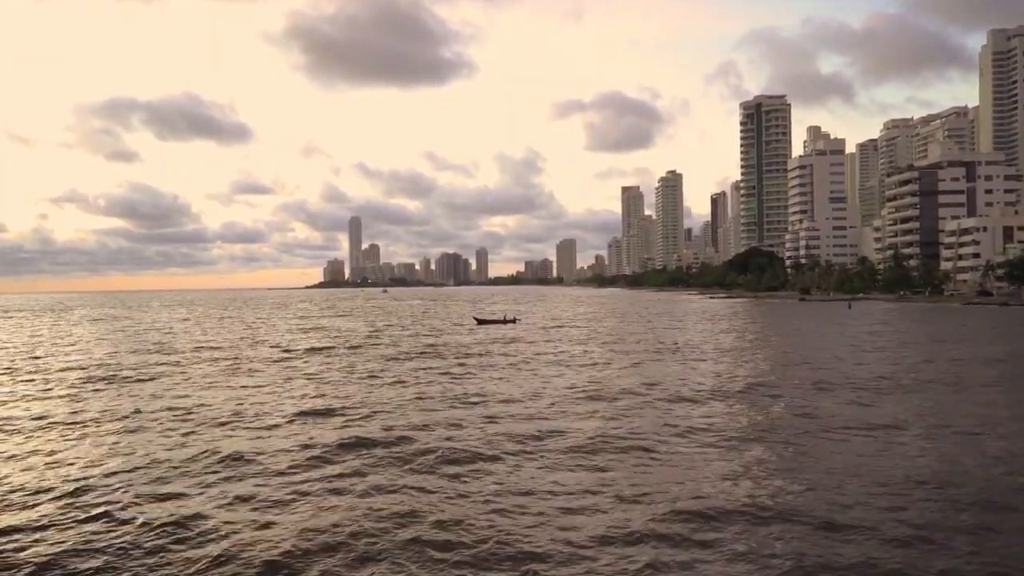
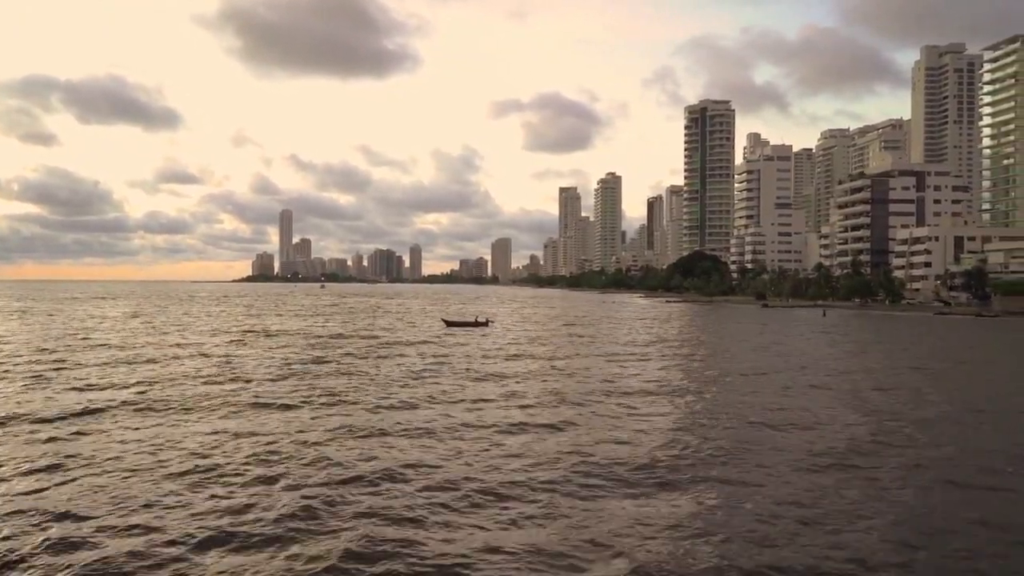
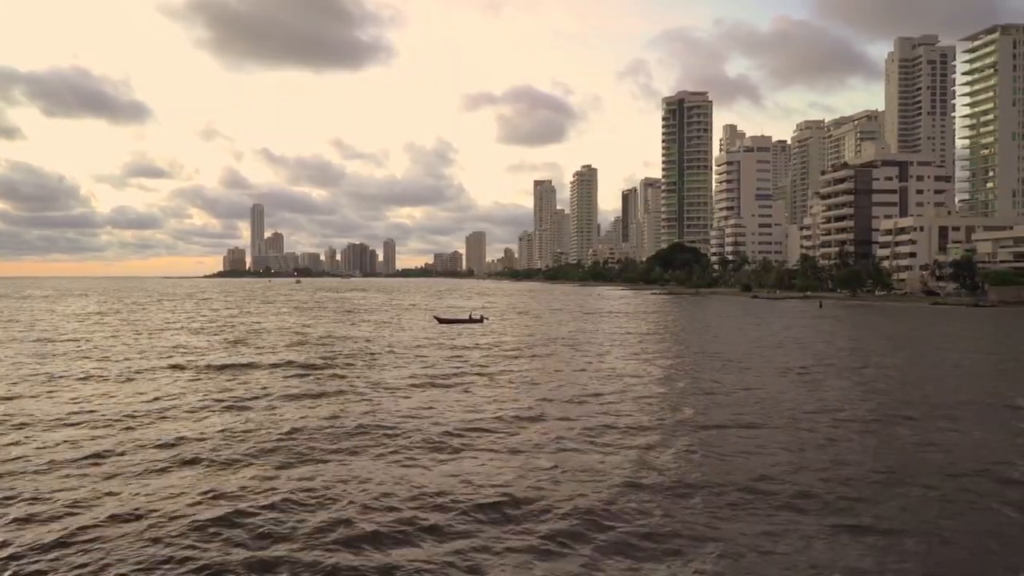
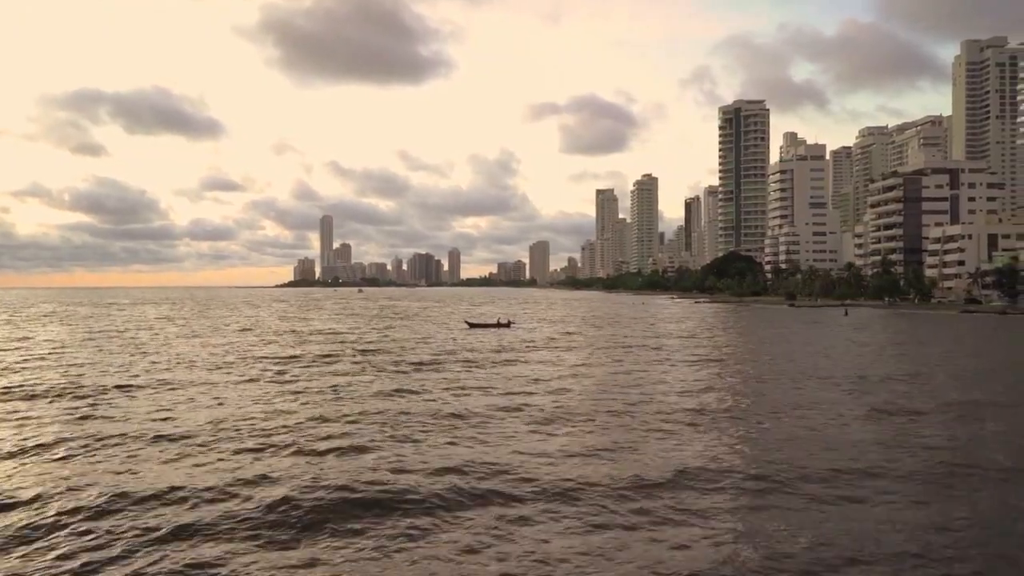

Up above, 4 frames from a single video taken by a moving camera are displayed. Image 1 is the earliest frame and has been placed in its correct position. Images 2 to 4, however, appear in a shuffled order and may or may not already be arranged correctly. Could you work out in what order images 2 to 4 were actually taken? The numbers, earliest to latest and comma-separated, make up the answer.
4, 2, 3
